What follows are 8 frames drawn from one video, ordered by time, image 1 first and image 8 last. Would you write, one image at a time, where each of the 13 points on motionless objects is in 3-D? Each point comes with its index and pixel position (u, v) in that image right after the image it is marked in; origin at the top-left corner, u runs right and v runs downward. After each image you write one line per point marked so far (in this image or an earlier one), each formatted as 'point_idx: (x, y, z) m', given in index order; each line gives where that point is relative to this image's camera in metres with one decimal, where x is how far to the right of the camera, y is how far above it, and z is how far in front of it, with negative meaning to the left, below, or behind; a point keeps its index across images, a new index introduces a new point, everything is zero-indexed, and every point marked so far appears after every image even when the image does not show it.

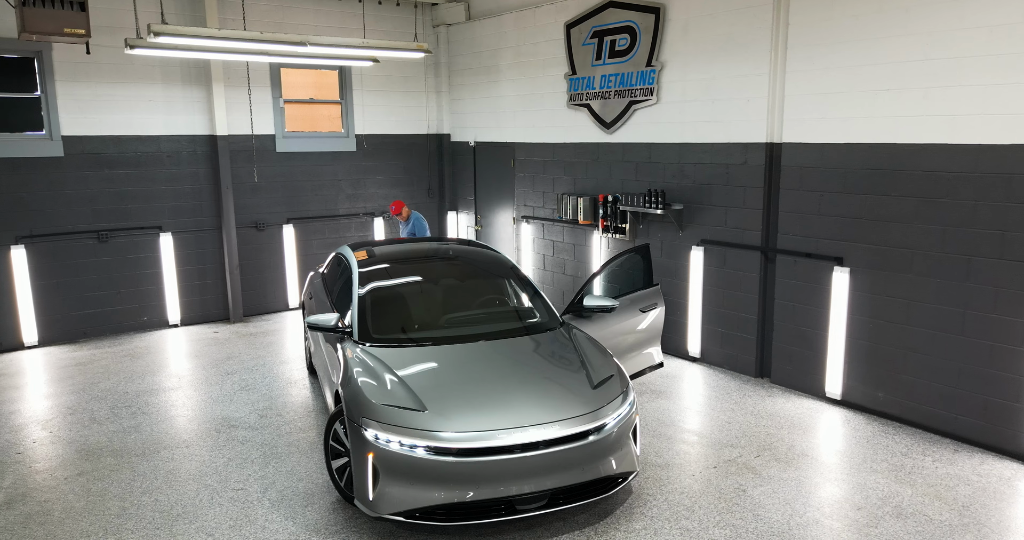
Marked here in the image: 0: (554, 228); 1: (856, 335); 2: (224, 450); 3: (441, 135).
0: (+0.5, +0.5, +8.9) m
1: (+2.8, -0.5, +6.0) m
2: (-2.0, -1.3, +5.3) m
3: (-1.0, +1.9, +10.7) m
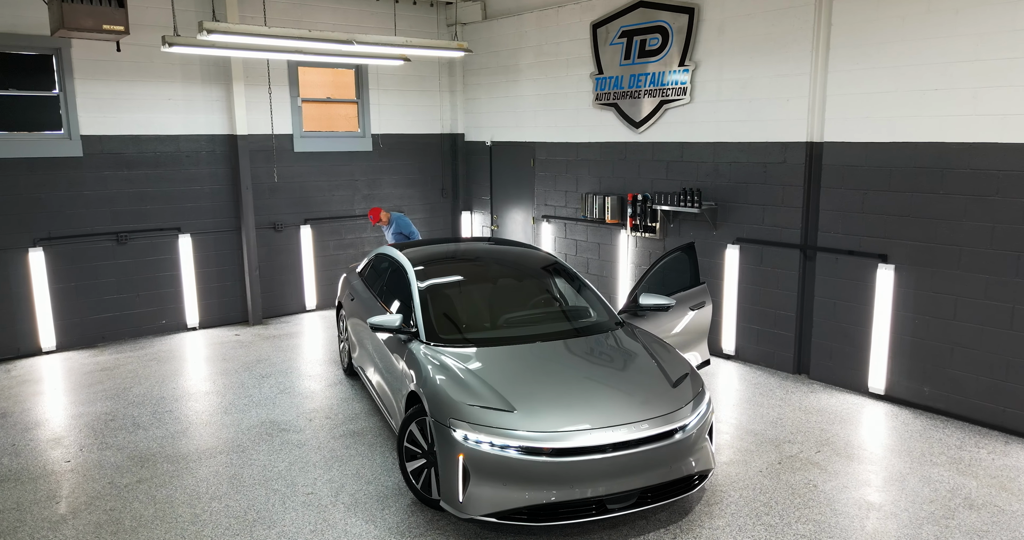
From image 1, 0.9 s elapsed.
0: (+0.8, +0.5, +8.9) m
1: (+3.2, -0.5, +6.1) m
2: (-1.6, -1.3, +5.3) m
3: (-0.8, +1.9, +10.6) m
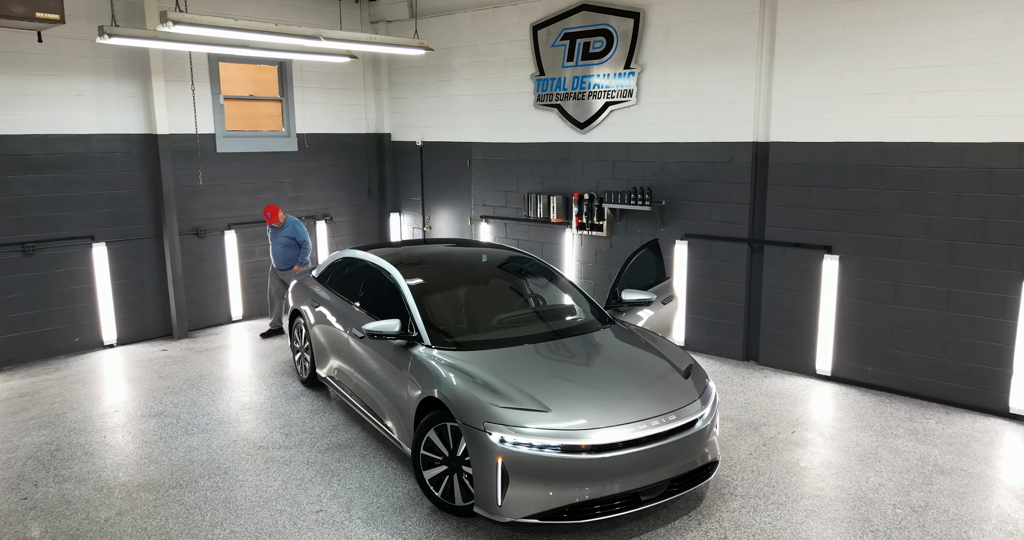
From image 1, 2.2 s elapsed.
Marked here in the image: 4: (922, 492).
0: (+0.1, +0.5, +8.9) m
1: (+2.9, -0.4, +6.6) m
2: (-1.6, -1.3, +5.0) m
3: (-1.8, +1.9, +10.4) m
4: (+2.6, -1.4, +4.6) m
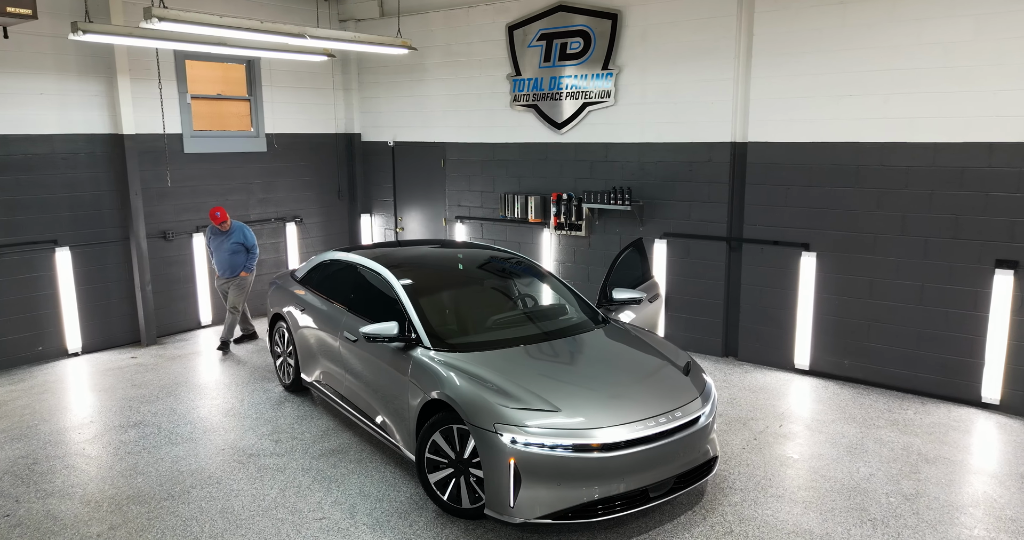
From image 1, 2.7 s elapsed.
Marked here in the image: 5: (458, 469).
0: (-0.2, +0.5, +8.9) m
1: (+2.8, -0.4, +6.8) m
2: (-1.6, -1.4, +4.8) m
3: (-2.2, +1.8, +10.2) m
4: (+2.6, -1.4, +4.8) m
5: (-0.3, -1.1, +4.3) m
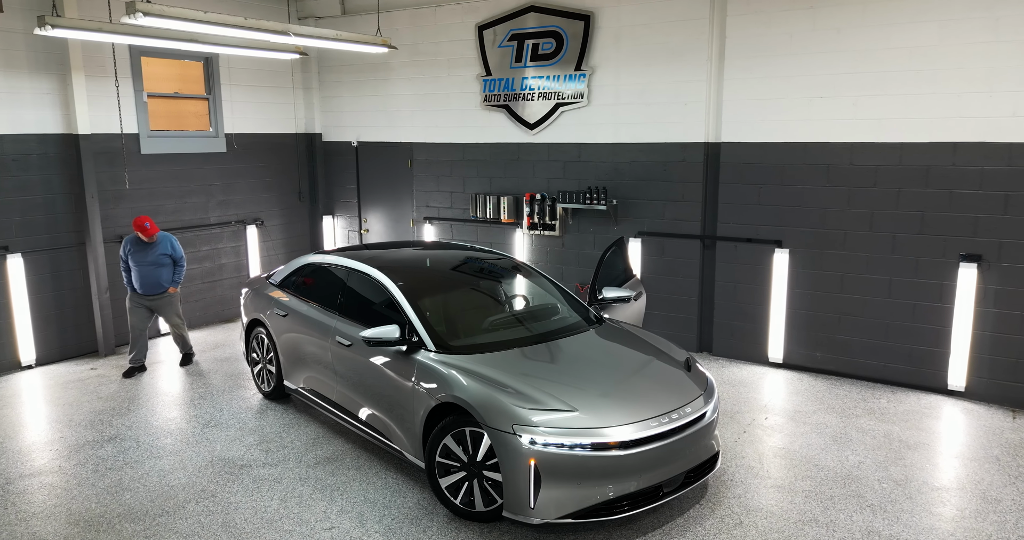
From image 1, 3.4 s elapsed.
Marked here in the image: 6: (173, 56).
0: (-0.5, +0.5, +8.9) m
1: (+2.7, -0.3, +7.0) m
2: (-1.6, -1.4, +4.7) m
3: (-2.7, +1.8, +10.0) m
4: (+2.6, -1.3, +5.0) m
5: (-0.2, -1.1, +4.2) m
6: (-3.8, +2.4, +8.3) m
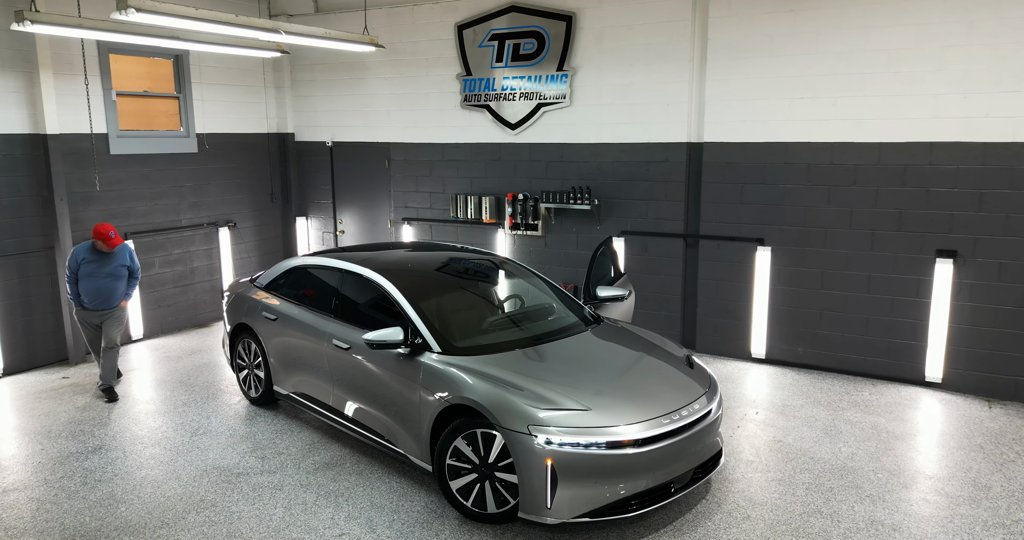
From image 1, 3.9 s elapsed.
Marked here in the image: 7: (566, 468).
0: (-0.8, +0.5, +8.8) m
1: (+2.5, -0.3, +7.1) m
2: (-1.5, -1.4, +4.6) m
3: (-3.0, +1.8, +9.8) m
4: (+2.6, -1.3, +5.2) m
5: (-0.2, -1.2, +4.2) m
6: (-4.0, +2.3, +8.1) m
7: (+0.3, -1.0, +3.9) m
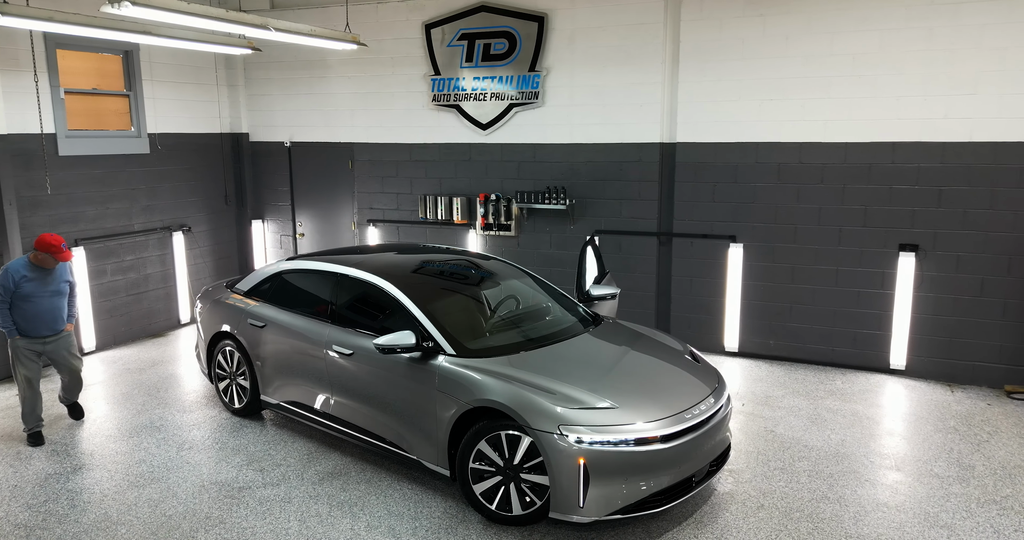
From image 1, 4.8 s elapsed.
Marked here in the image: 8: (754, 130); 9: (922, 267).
0: (-1.1, +0.5, +8.7) m
1: (+2.3, -0.3, +7.4) m
2: (-1.4, -1.4, +4.4) m
3: (-3.5, +1.7, +9.5) m
4: (+2.6, -1.2, +5.4) m
5: (0.0, -1.2, +4.2) m
6: (-4.3, +2.2, +7.6) m
7: (+0.4, -1.0, +4.0) m
8: (+2.3, +1.3, +7.1) m
9: (+3.7, 0.0, +6.7) m
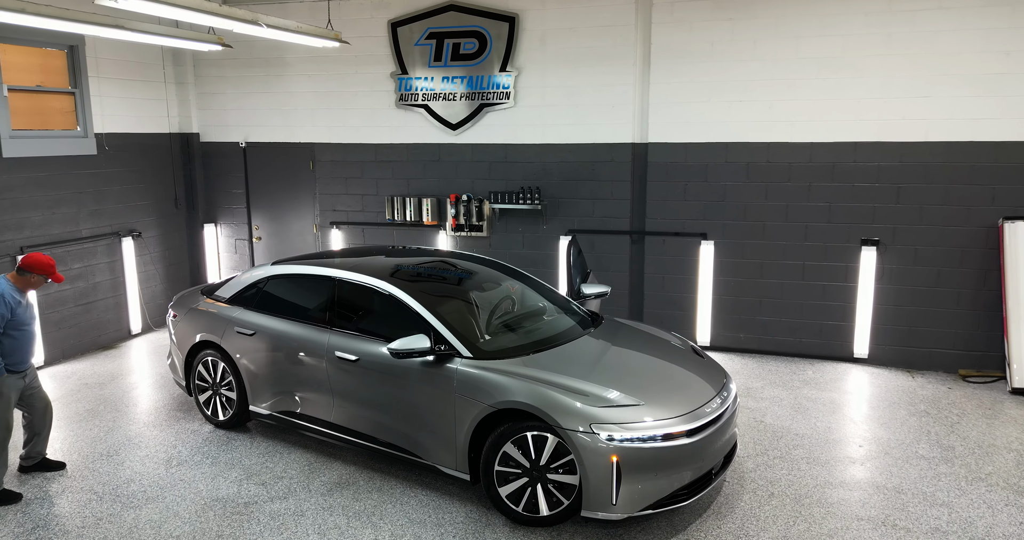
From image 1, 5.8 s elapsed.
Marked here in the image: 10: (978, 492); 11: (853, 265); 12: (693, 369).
0: (-1.5, +0.4, +8.5) m
1: (+2.1, -0.2, +7.6) m
2: (-1.3, -1.5, +4.3) m
3: (-3.9, +1.6, +9.0) m
4: (+2.6, -1.2, +5.7) m
5: (+0.1, -1.2, +4.2) m
6: (-4.5, +2.2, +7.1) m
7: (+0.6, -1.0, +4.0) m
8: (+2.1, +1.4, +7.3) m
9: (+3.5, +0.1, +7.1) m
10: (+2.9, -1.4, +4.6) m
11: (+3.3, 0.0, +7.2) m
12: (+1.1, -0.6, +4.9) m
